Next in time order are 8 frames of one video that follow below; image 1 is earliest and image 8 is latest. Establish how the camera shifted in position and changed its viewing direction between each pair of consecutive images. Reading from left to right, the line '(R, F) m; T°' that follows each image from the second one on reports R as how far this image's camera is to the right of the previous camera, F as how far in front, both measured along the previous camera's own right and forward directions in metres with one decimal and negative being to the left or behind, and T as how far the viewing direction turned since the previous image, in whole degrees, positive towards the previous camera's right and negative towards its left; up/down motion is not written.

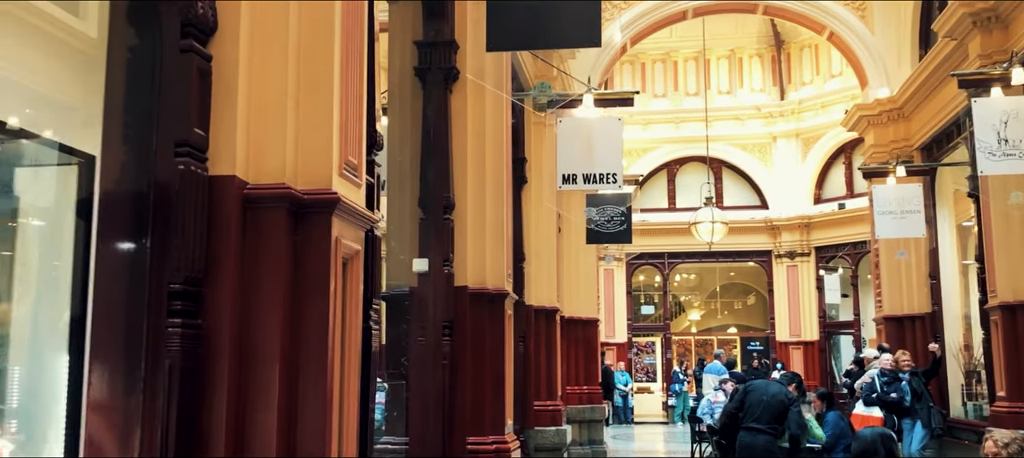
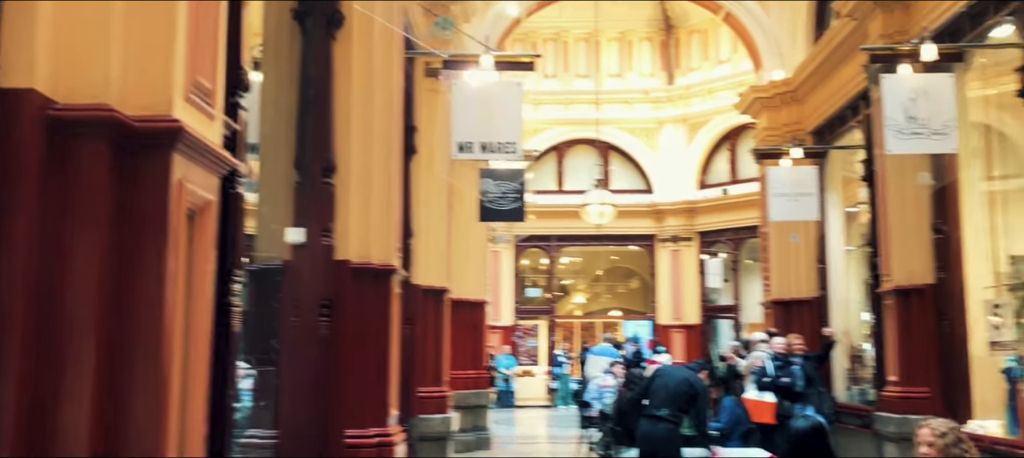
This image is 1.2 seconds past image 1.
(0.0, +0.6) m; +7°
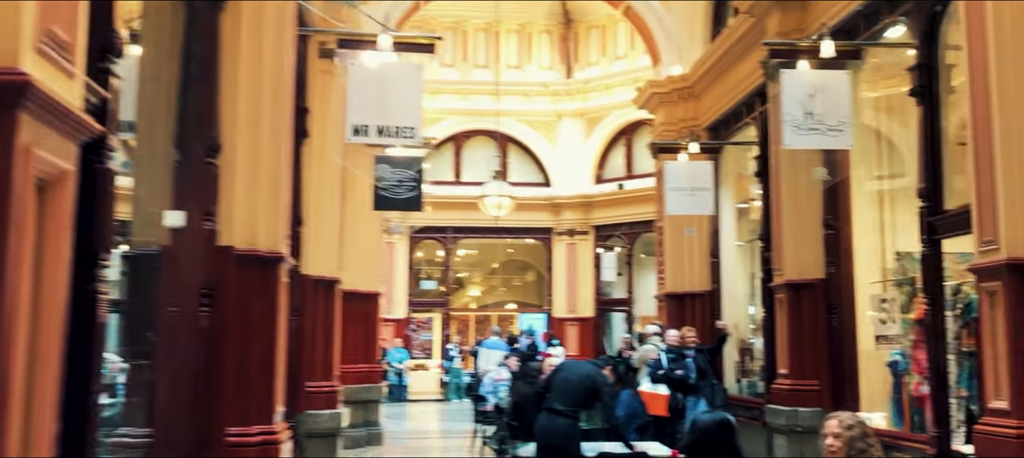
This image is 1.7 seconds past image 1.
(0.0, +0.2) m; +6°
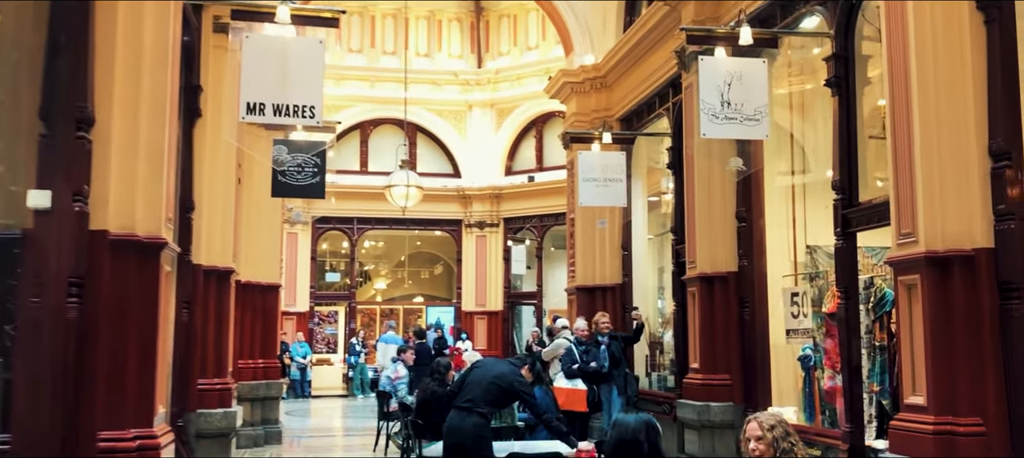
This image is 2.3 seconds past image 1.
(0.0, +0.3) m; +6°
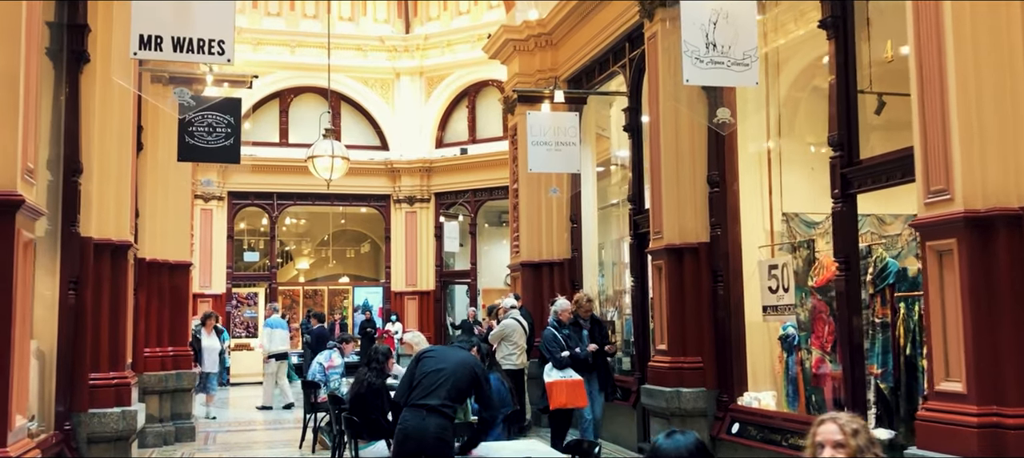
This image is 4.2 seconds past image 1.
(-0.2, +0.9) m; +5°
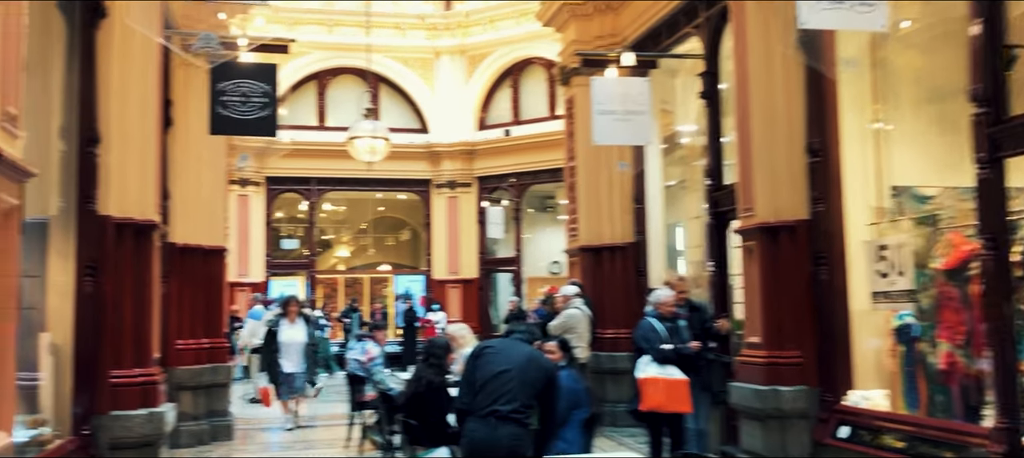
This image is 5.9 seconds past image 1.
(-0.3, +0.8) m; -2°
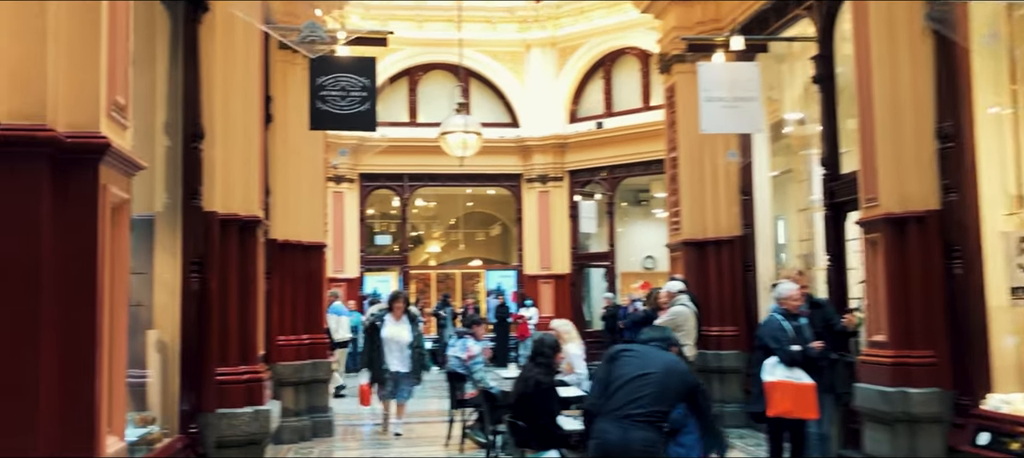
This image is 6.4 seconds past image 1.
(-0.1, +0.2) m; -5°
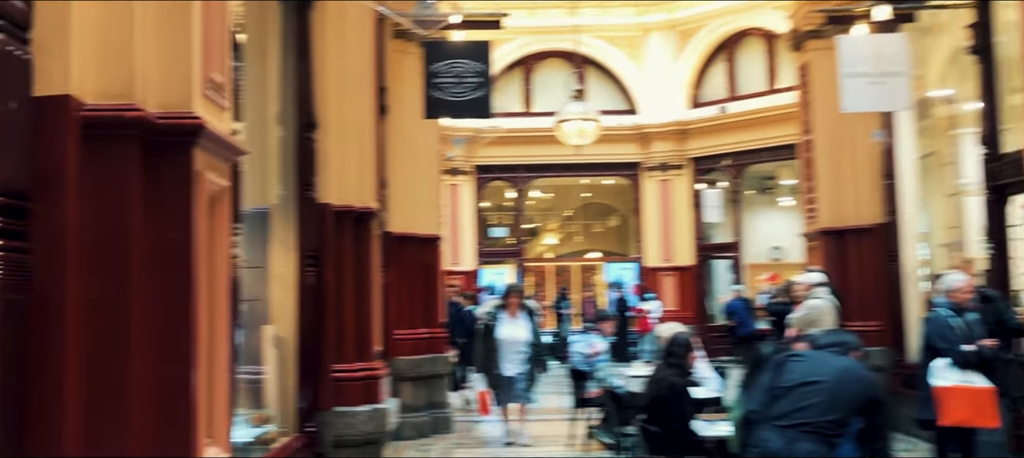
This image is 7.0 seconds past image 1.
(-0.1, +0.3) m; -7°
